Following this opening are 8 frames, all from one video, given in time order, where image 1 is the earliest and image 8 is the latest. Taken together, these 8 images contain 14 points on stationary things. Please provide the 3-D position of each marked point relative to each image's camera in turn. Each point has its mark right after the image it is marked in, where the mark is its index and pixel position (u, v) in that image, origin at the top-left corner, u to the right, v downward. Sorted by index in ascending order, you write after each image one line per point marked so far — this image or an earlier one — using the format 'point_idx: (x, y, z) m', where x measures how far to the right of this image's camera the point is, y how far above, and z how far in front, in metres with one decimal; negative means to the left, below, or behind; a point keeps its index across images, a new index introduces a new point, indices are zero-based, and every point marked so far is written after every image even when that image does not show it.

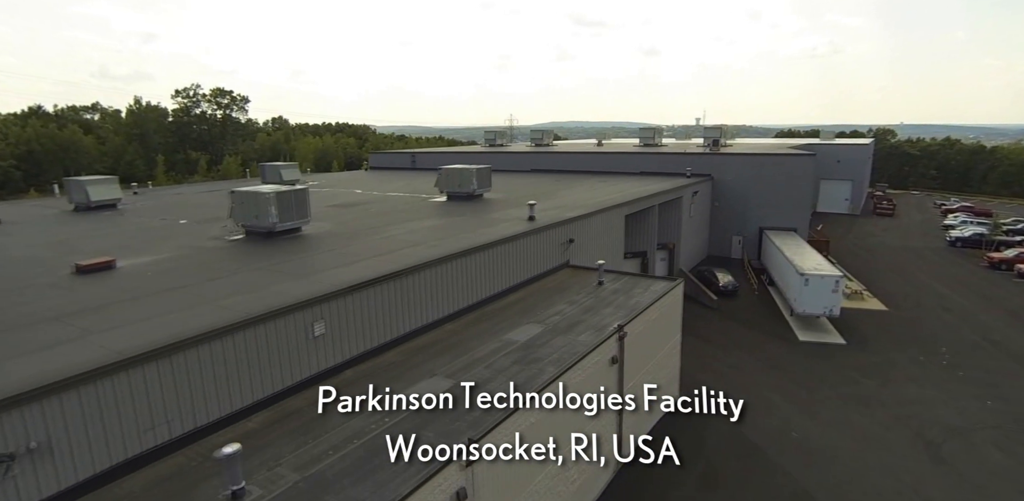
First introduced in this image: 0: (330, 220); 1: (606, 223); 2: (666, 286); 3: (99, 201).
0: (-5.2, +0.9, +15.4) m
1: (+2.6, +0.7, +15.8) m
2: (+3.3, -0.8, +12.4) m
3: (-14.8, +1.7, +19.3) m
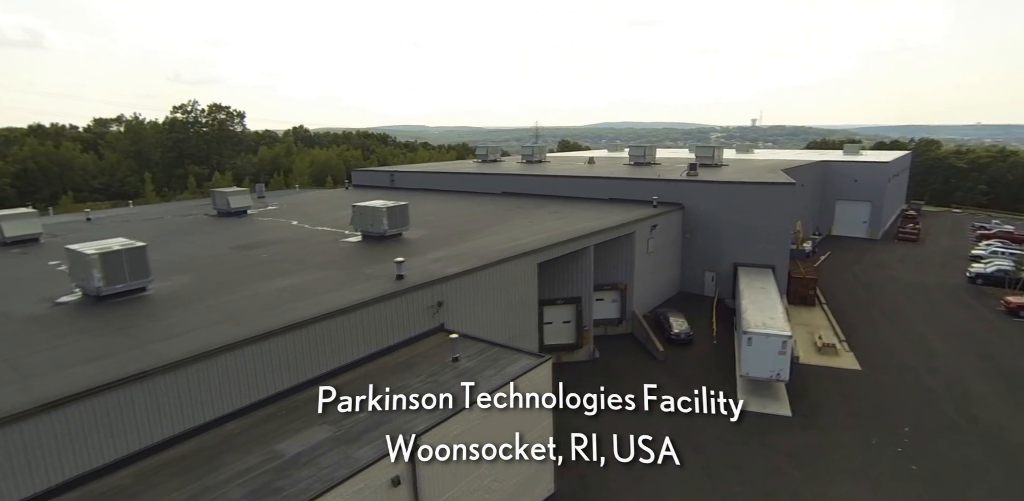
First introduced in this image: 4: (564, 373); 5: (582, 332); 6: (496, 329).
0: (-8.0, -0.5, +14.3) m
1: (-0.3, -0.8, +14.1) m
2: (+0.2, -2.3, +10.6) m
3: (-17.3, +0.5, +19.0) m
4: (+1.6, -3.8, +17.3) m
5: (+2.3, -2.6, +18.0) m
6: (-0.4, -2.0, +14.0) m
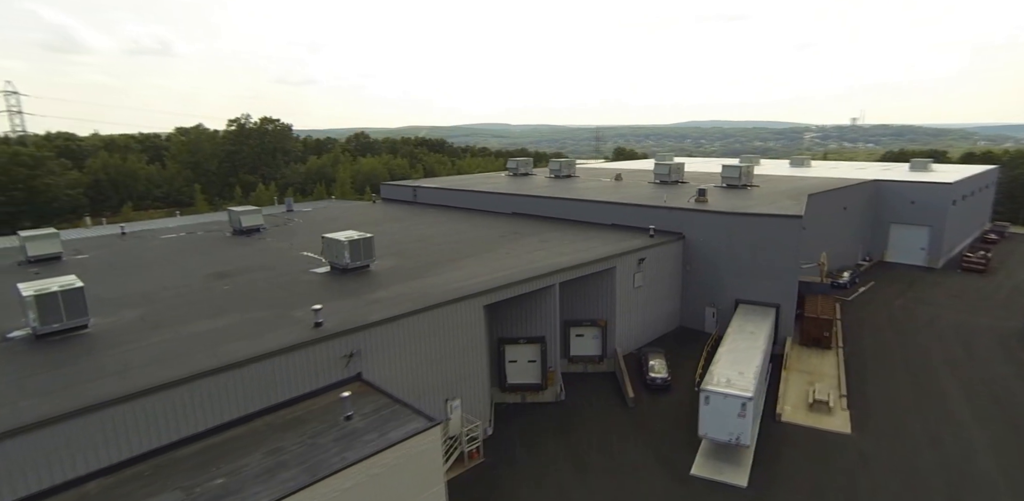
0: (-9.5, -1.4, +15.0) m
1: (-1.9, -1.9, +13.8) m
2: (-1.9, -3.4, +10.3) m
3: (-18.1, -0.2, +20.9) m
4: (+0.3, -5.0, +16.7) m
5: (+1.1, -3.8, +17.3) m
6: (-2.1, -3.1, +13.7) m
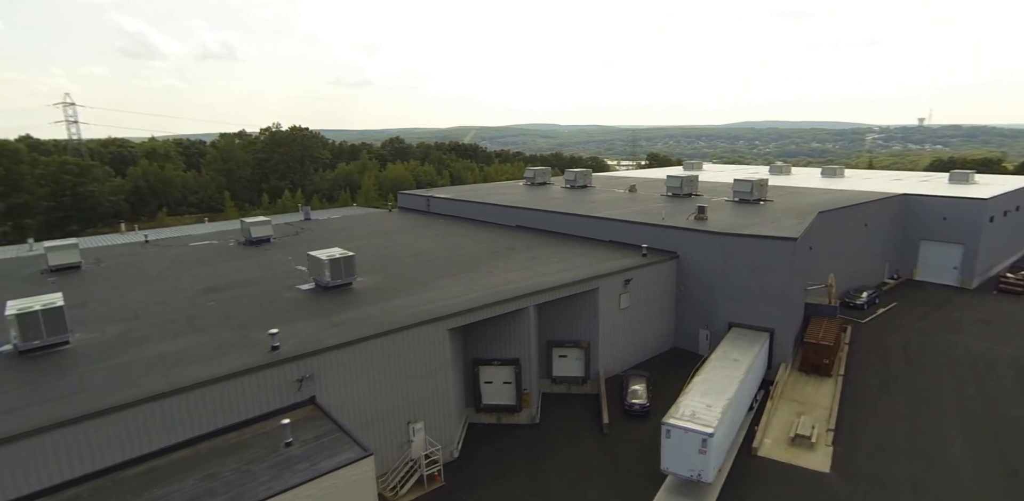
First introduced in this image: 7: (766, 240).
0: (-10.4, -1.9, +15.8) m
1: (-2.9, -2.5, +14.0) m
2: (-3.3, -4.0, +10.5) m
3: (-18.5, -0.6, +22.4) m
4: (-0.5, -5.6, +16.7) m
5: (+0.3, -4.5, +17.3) m
6: (-3.1, -3.8, +13.9) m
7: (+8.9, +0.4, +19.3) m
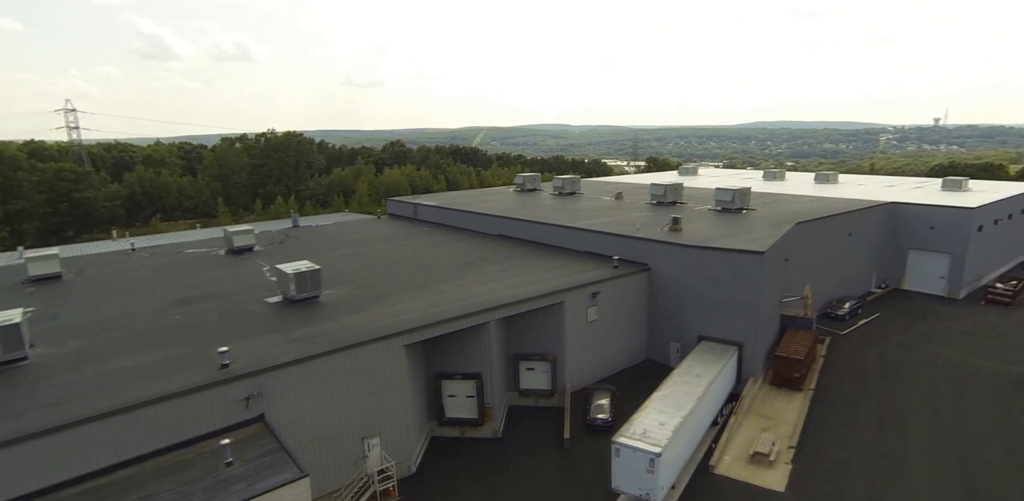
0: (-11.6, -2.3, +16.1) m
1: (-4.1, -2.9, +14.1) m
2: (-4.6, -4.4, +10.6) m
3: (-19.5, -1.0, +22.7) m
4: (-1.7, -6.1, +16.8) m
5: (-0.9, -4.9, +17.3) m
6: (-4.4, -4.2, +14.0) m
7: (+7.8, -0.1, +19.2) m
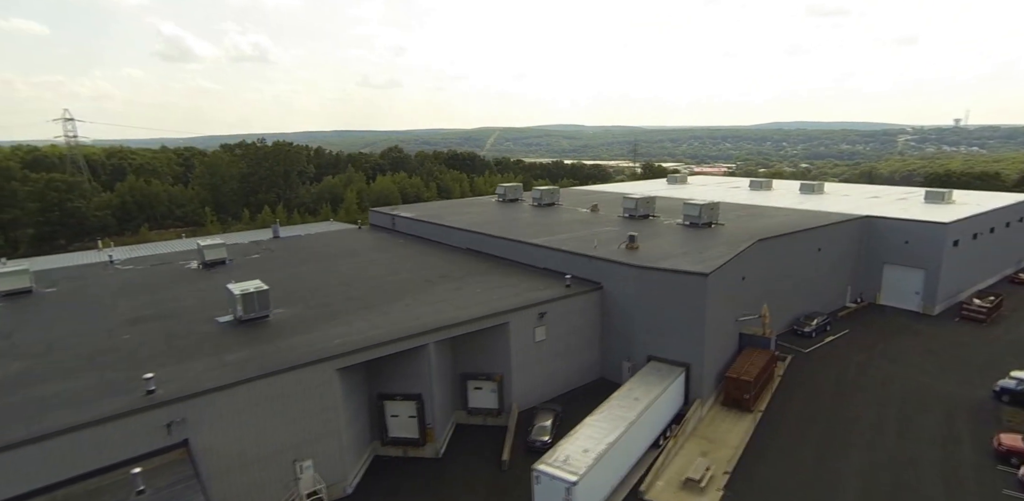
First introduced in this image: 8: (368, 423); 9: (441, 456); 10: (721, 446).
0: (-13.5, -3.0, +16.5) m
1: (-6.1, -3.6, +14.3) m
2: (-6.6, -5.1, +10.8) m
3: (-21.3, -1.6, +23.3) m
4: (-3.6, -6.8, +17.0) m
5: (-2.7, -5.7, +17.5) m
6: (-6.3, -4.9, +14.3) m
7: (+5.9, -0.8, +19.2) m
8: (-4.5, -5.4, +17.5) m
9: (-2.3, -6.6, +17.6) m
10: (+6.8, -6.2, +17.7) m
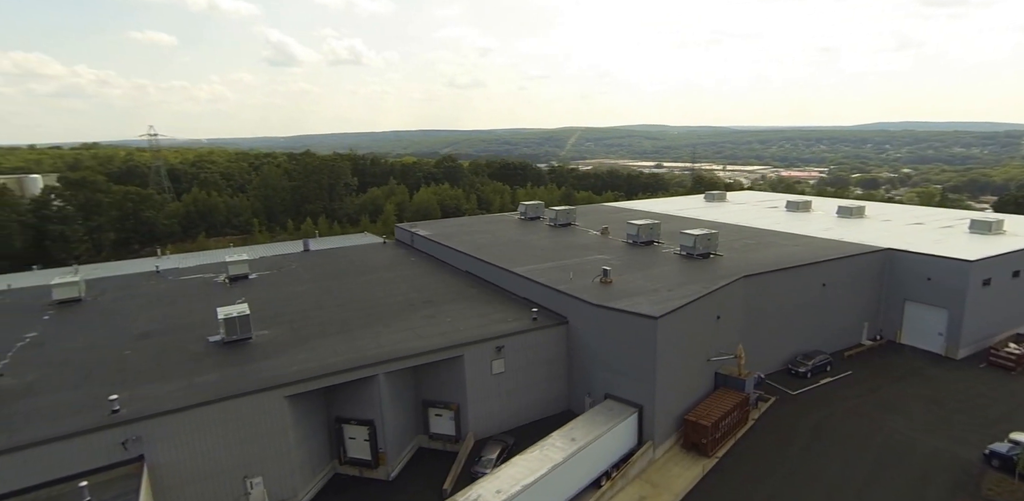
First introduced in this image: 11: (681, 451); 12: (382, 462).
0: (-15.3, -3.9, +19.1) m
1: (-8.2, -4.7, +16.0) m
2: (-9.2, -6.2, +12.6) m
3: (-22.0, -2.3, +27.0) m
4: (-5.5, -8.0, +18.3) m
5: (-4.5, -6.8, +18.7) m
6: (-8.5, -6.0, +16.0) m
7: (+4.4, -2.3, +19.2) m
8: (-6.3, -6.6, +18.9) m
9: (-4.1, -7.8, +18.8) m
10: (+4.9, -7.7, +17.7) m
11: (+6.1, -7.3, +19.9) m
12: (-4.4, -7.2, +18.7) m
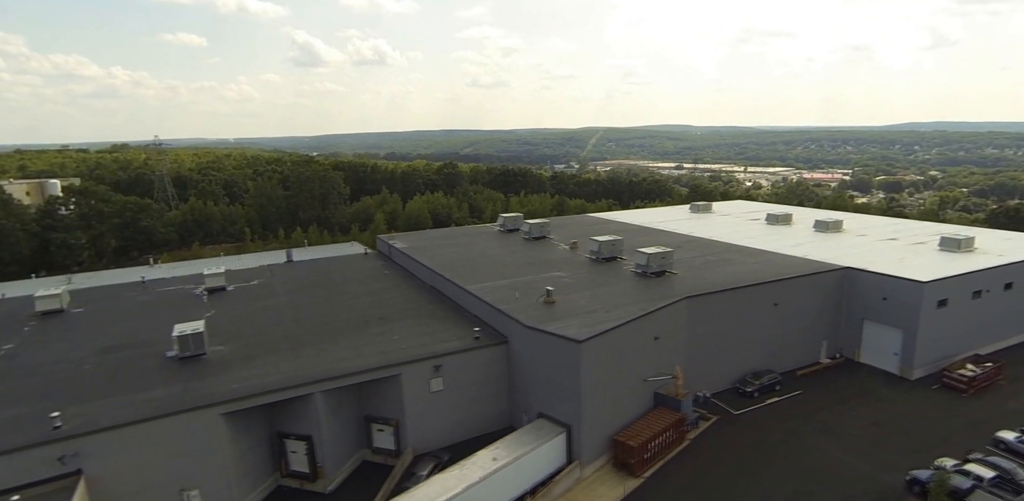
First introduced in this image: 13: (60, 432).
0: (-17.7, -4.7, +20.4) m
1: (-10.7, -5.5, +17.1) m
2: (-11.8, -7.0, +13.7) m
3: (-24.1, -3.1, +28.5) m
4: (-7.9, -8.8, +19.3) m
5: (-7.0, -7.7, +19.6) m
6: (-11.0, -6.8, +17.1) m
7: (+2.0, -3.2, +19.9) m
8: (-8.7, -7.4, +19.9) m
9: (-6.5, -8.6, +19.7) m
10: (+2.4, -8.6, +18.3) m
11: (+3.7, -8.2, +20.5) m
12: (-6.9, -8.1, +19.7) m
13: (-13.2, -5.3, +16.2) m
